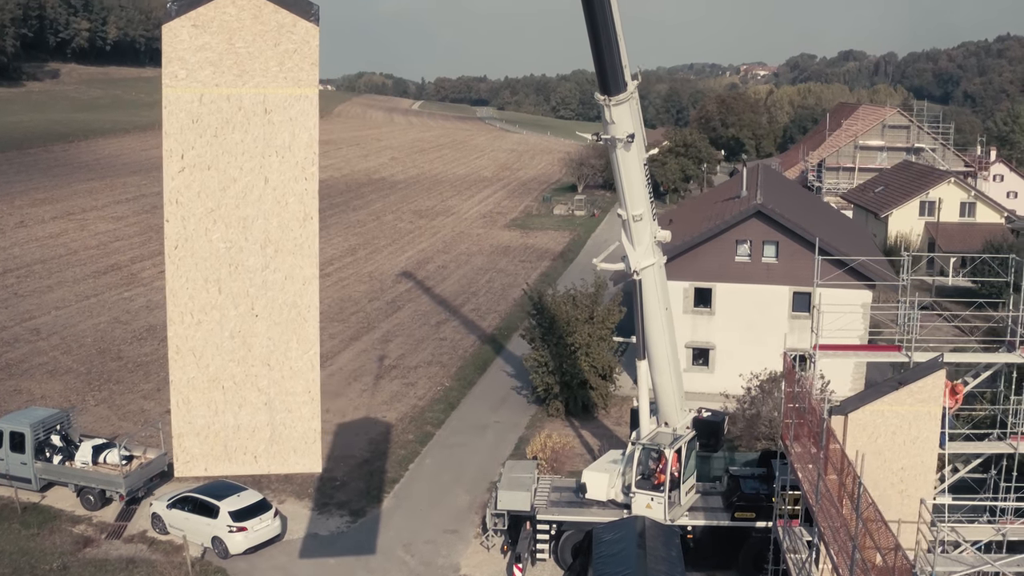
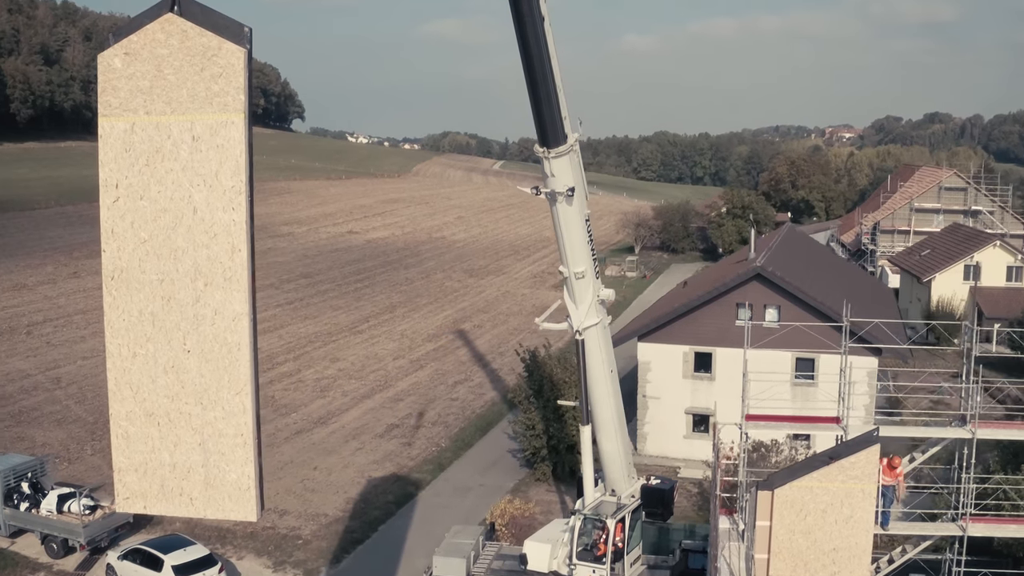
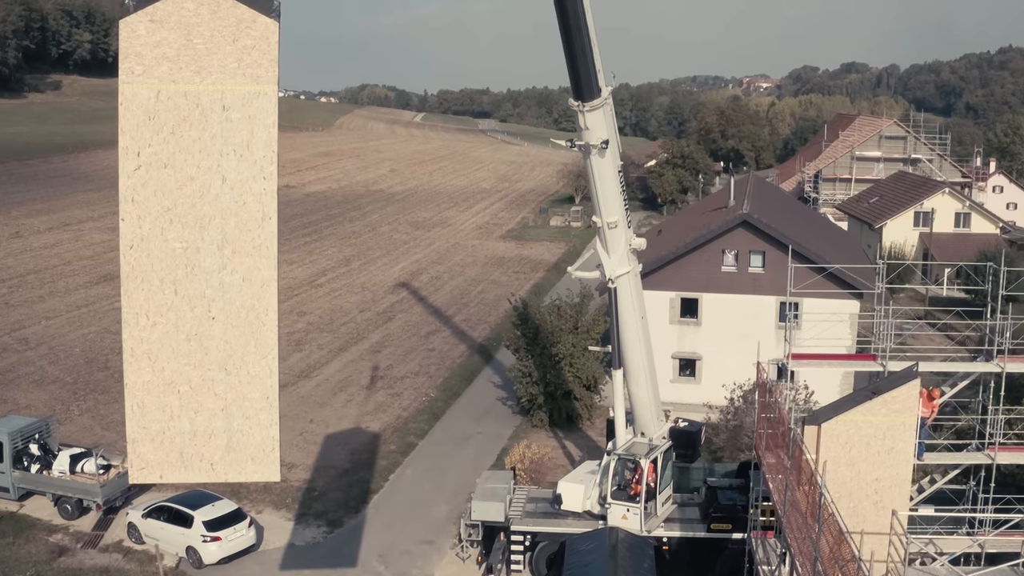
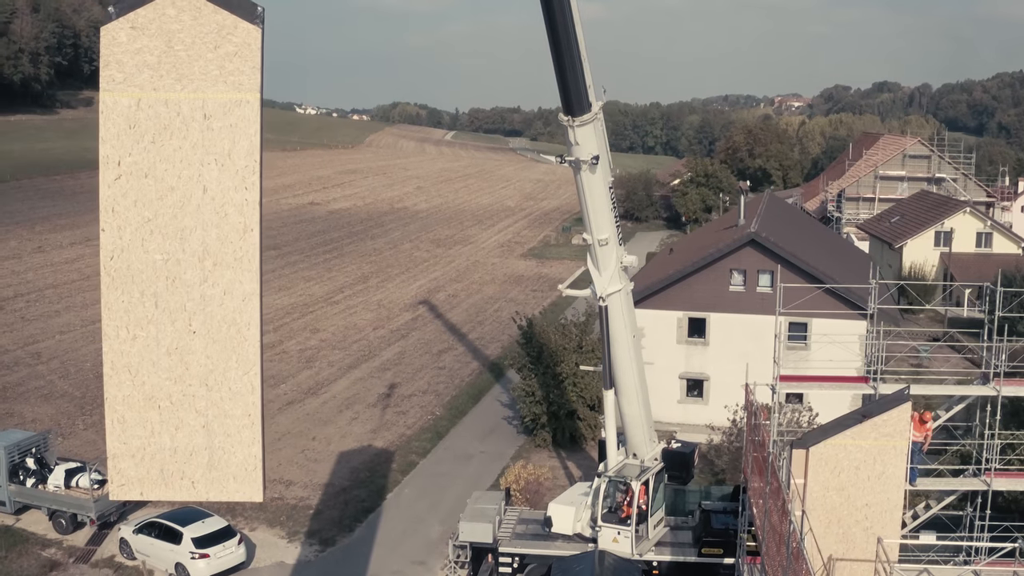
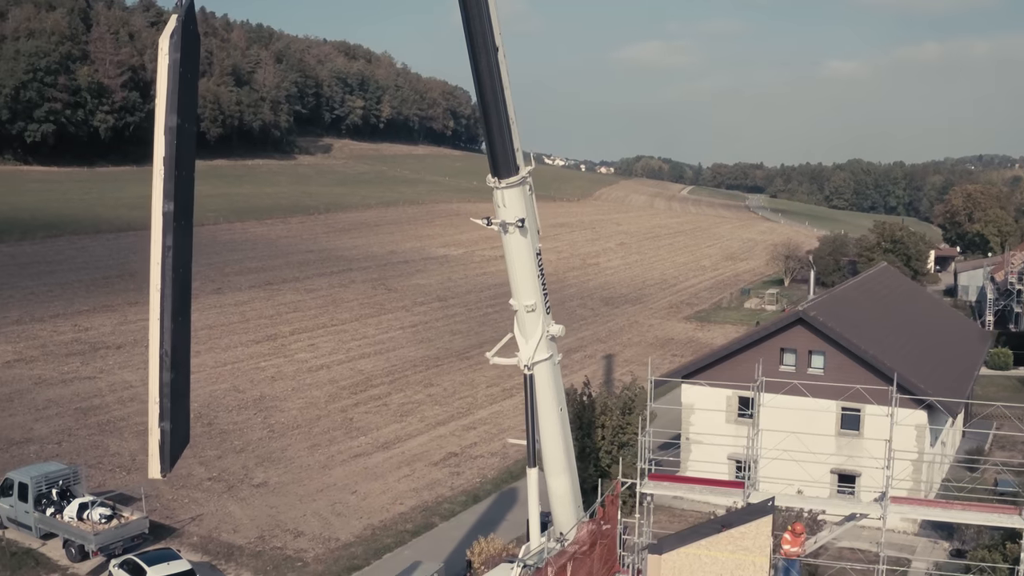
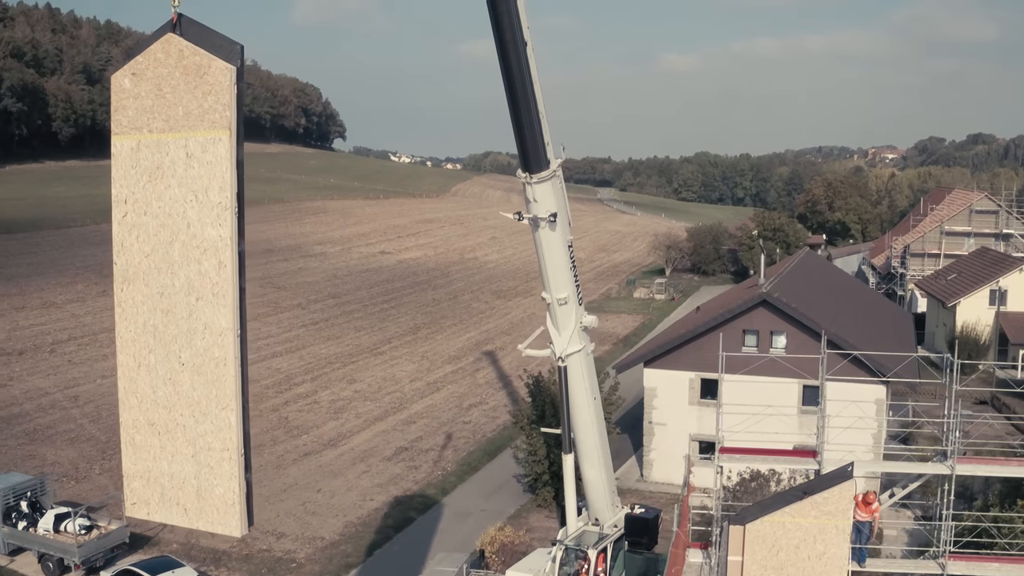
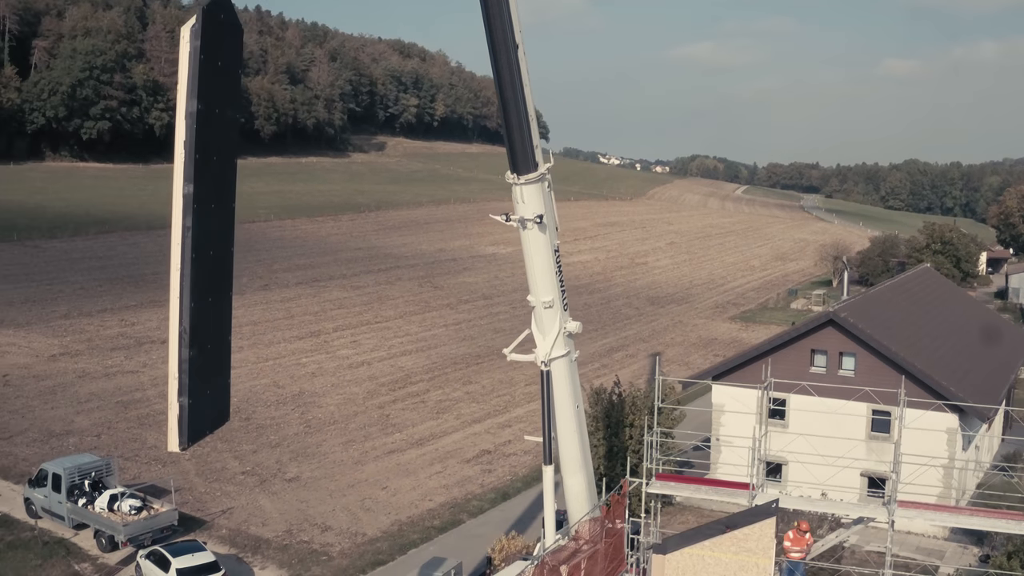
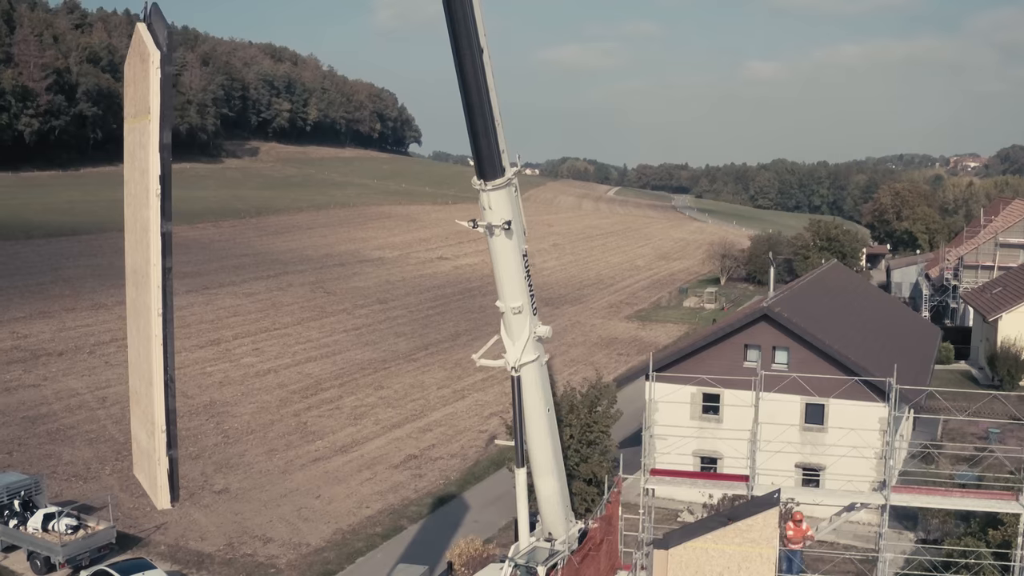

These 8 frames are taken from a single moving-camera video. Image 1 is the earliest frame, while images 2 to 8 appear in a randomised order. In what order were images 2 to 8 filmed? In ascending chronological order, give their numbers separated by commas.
3, 4, 2, 6, 8, 5, 7
